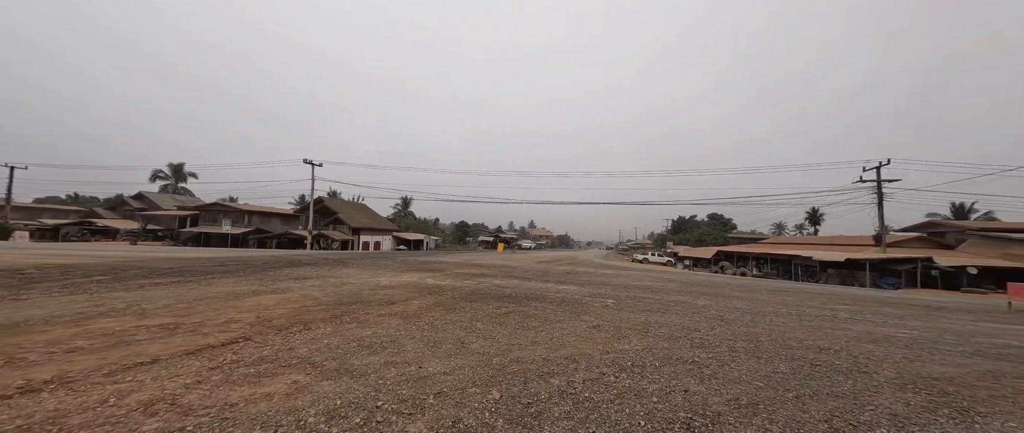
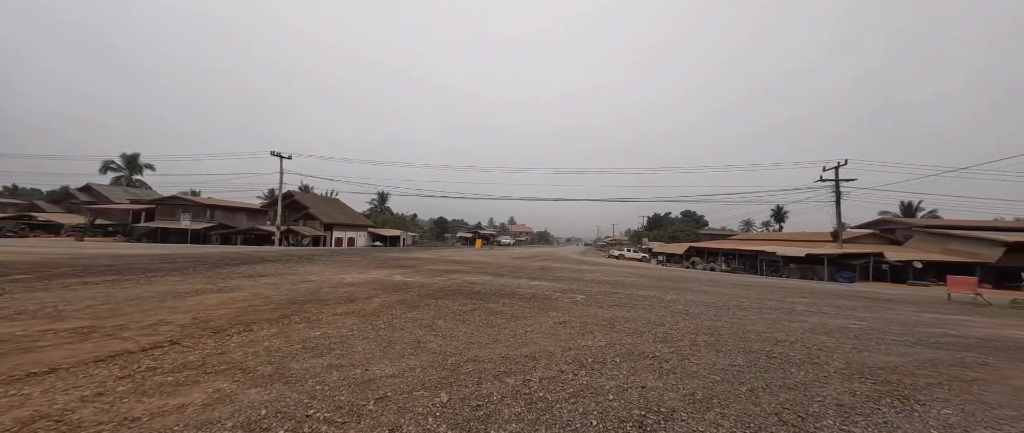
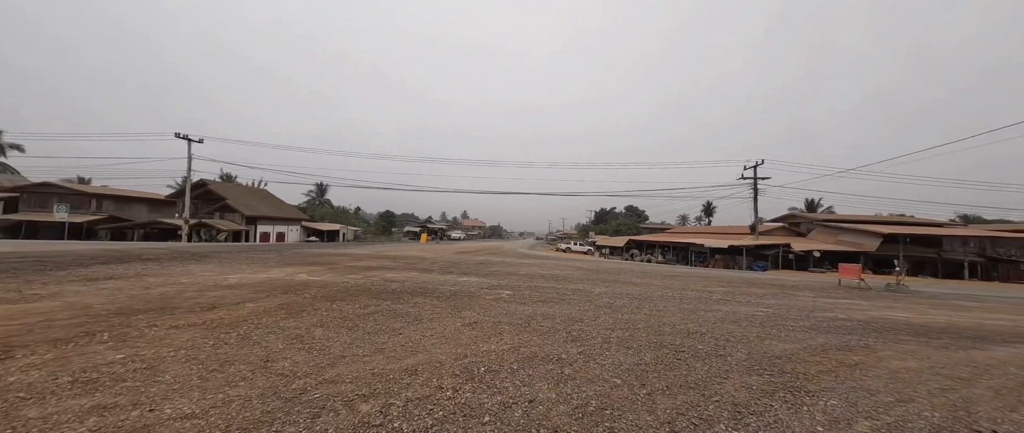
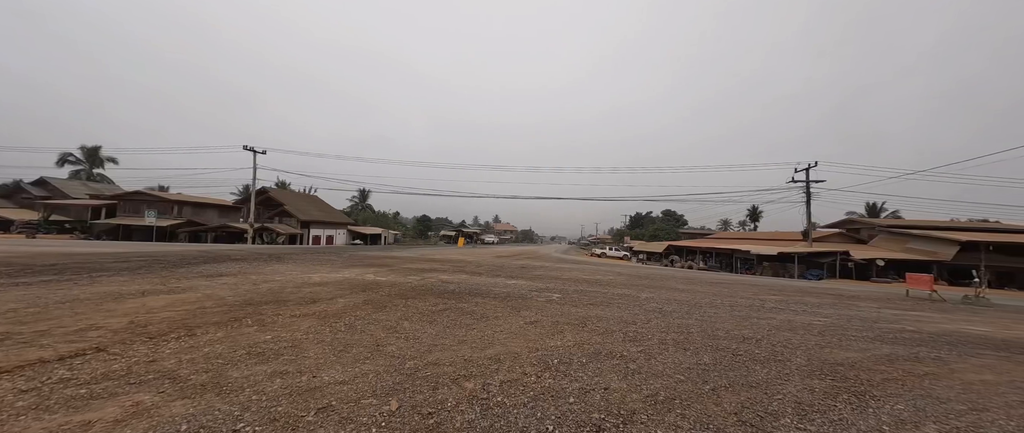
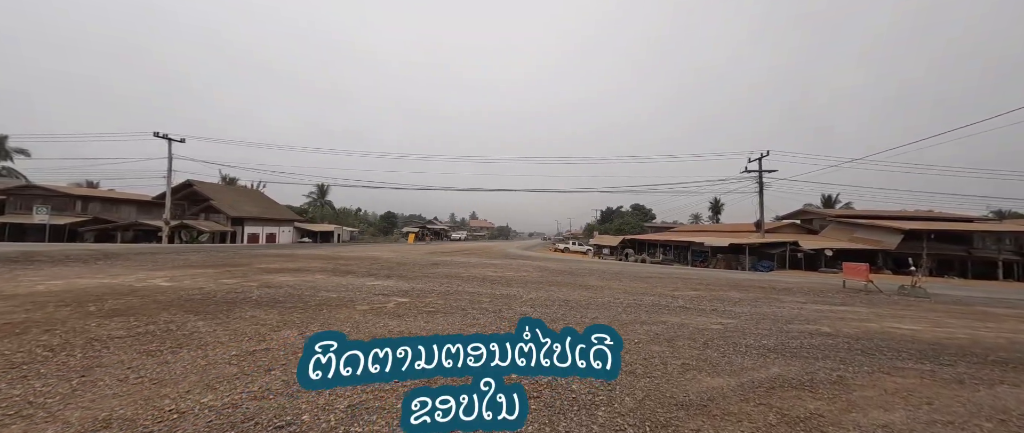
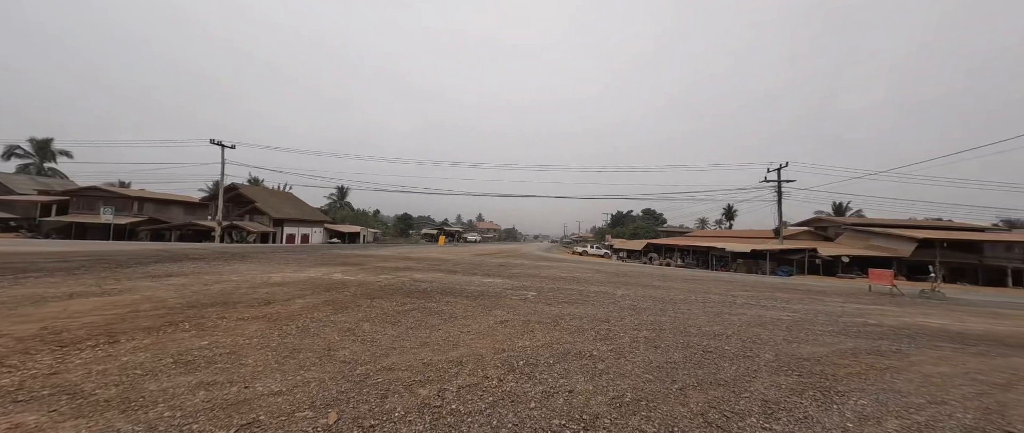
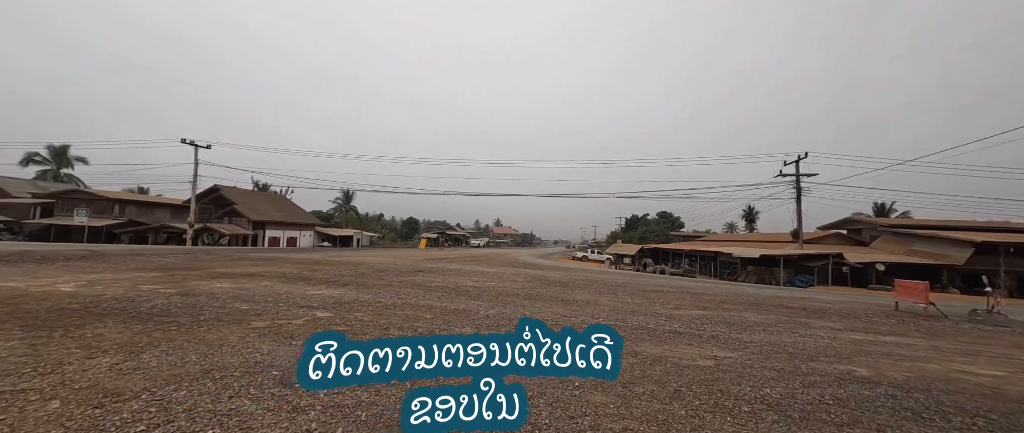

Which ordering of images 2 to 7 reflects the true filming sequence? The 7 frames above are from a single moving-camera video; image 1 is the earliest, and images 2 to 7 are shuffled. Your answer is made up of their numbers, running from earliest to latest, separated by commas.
2, 4, 6, 3, 5, 7
